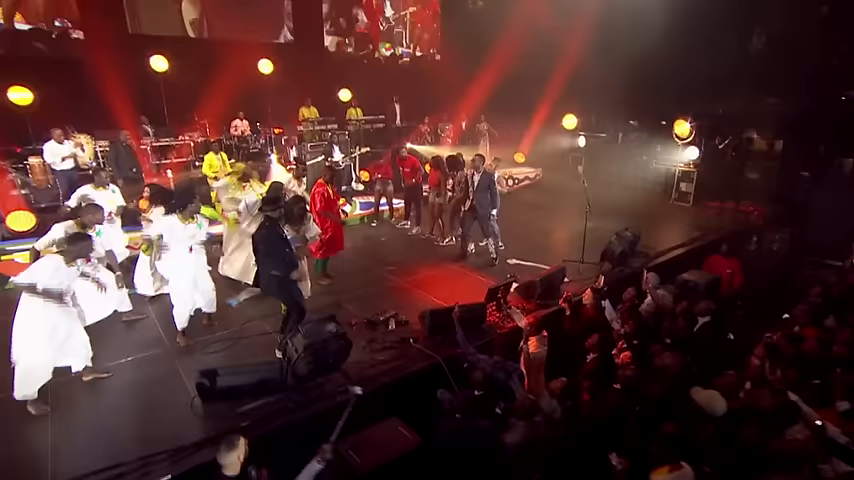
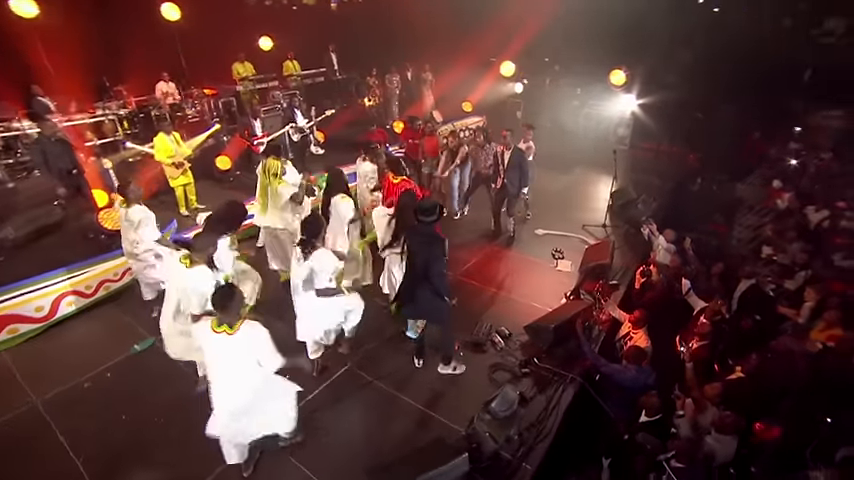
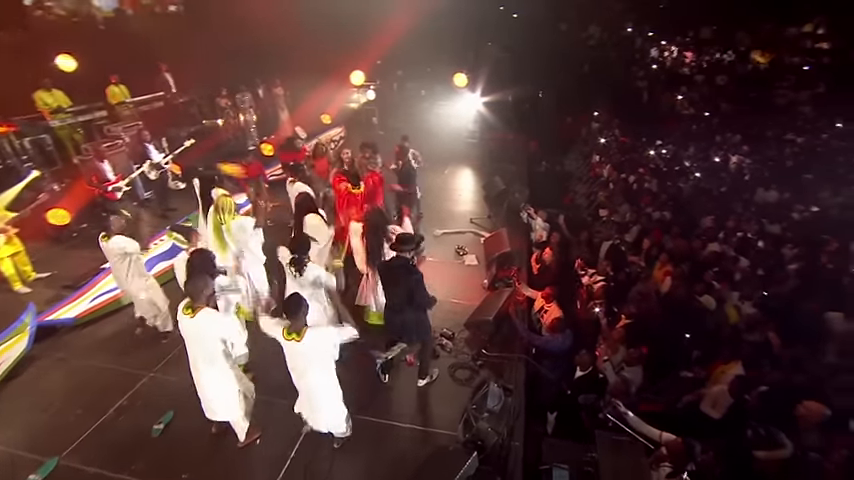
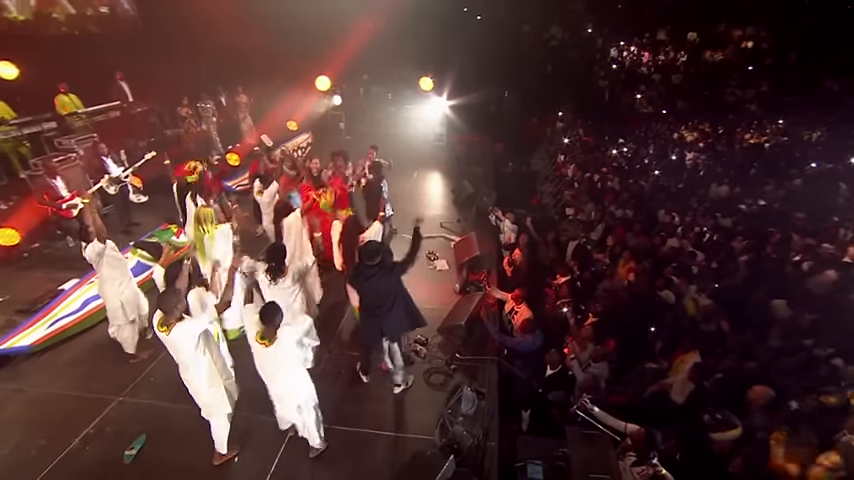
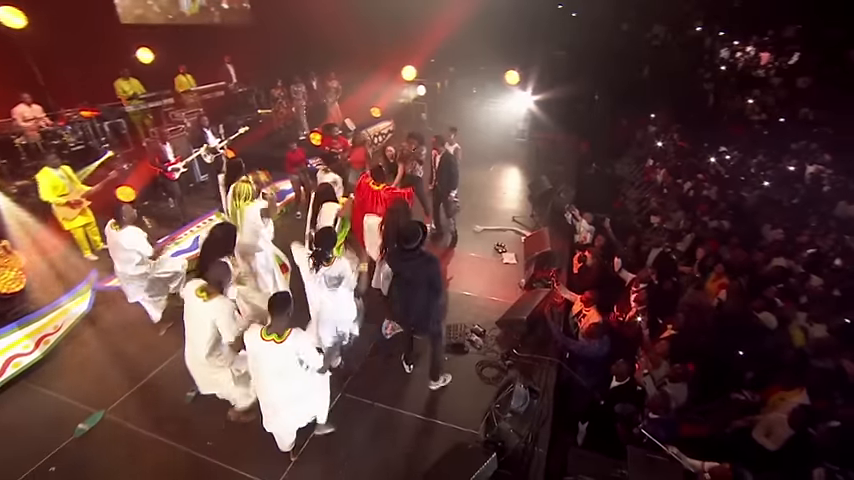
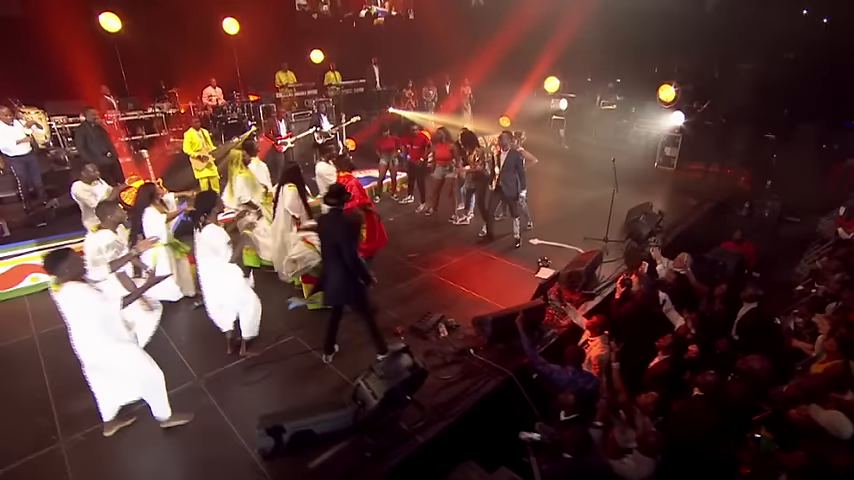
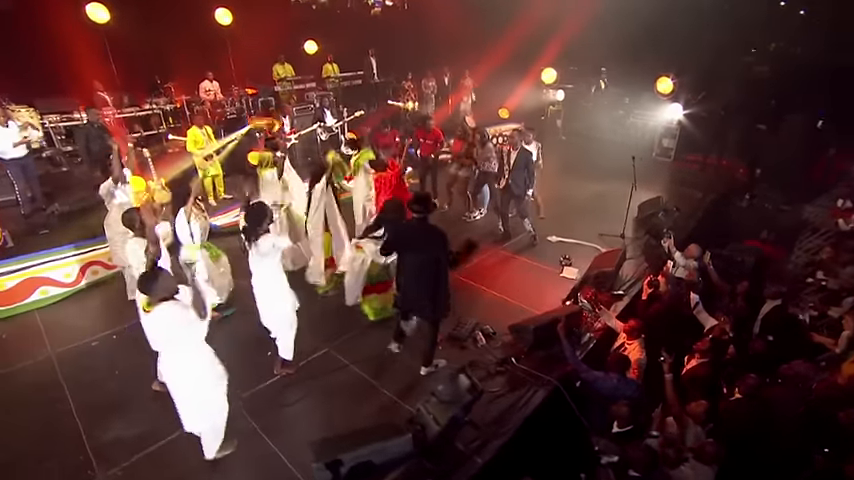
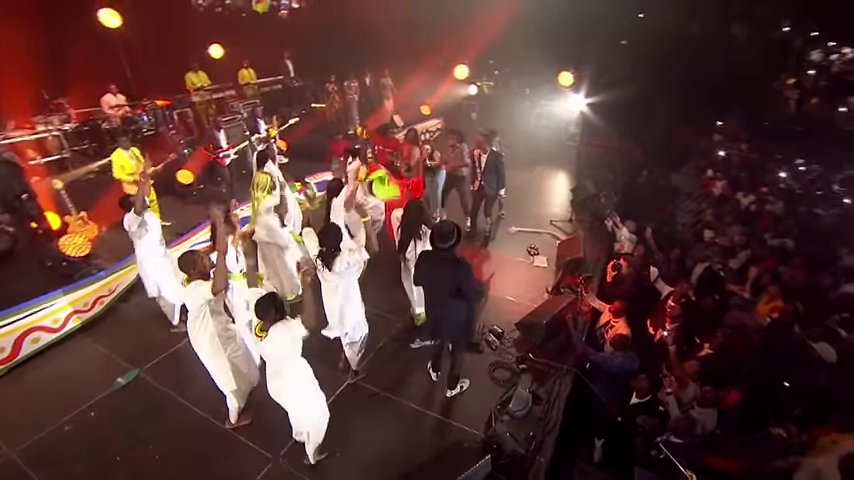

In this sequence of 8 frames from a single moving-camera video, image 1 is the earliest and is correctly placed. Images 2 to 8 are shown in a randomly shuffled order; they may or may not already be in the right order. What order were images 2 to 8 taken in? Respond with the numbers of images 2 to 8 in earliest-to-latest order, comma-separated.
6, 7, 2, 8, 5, 3, 4
